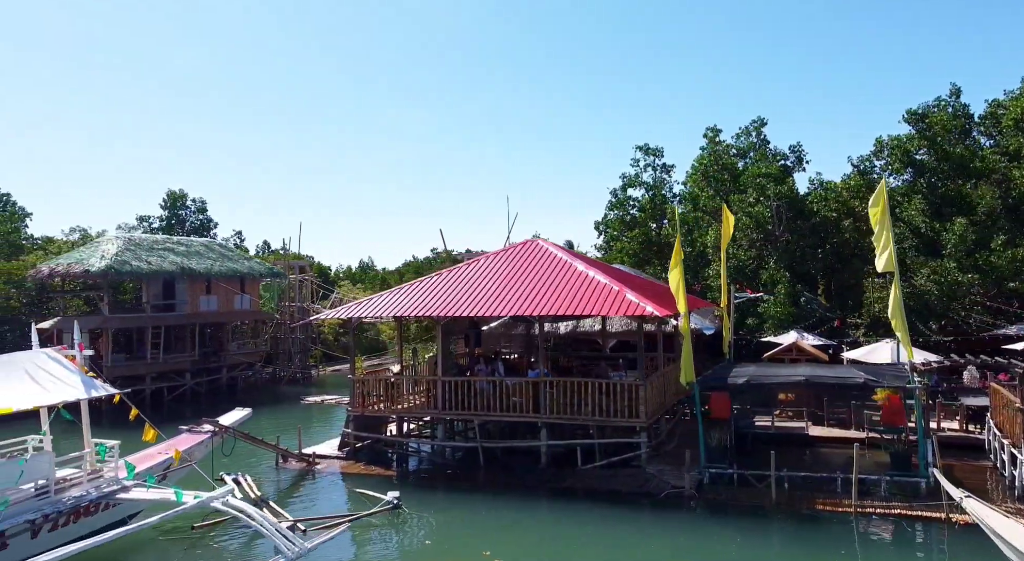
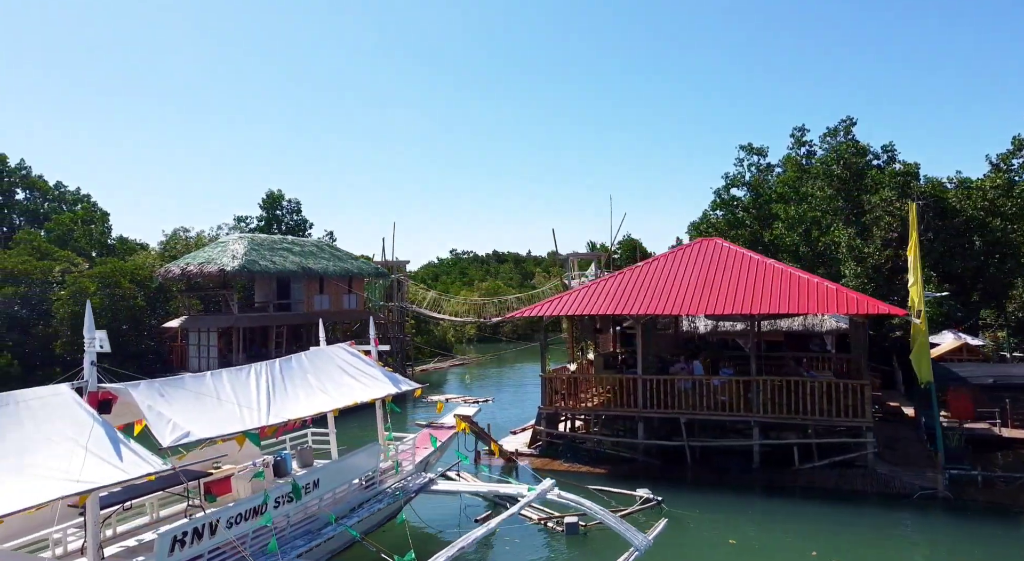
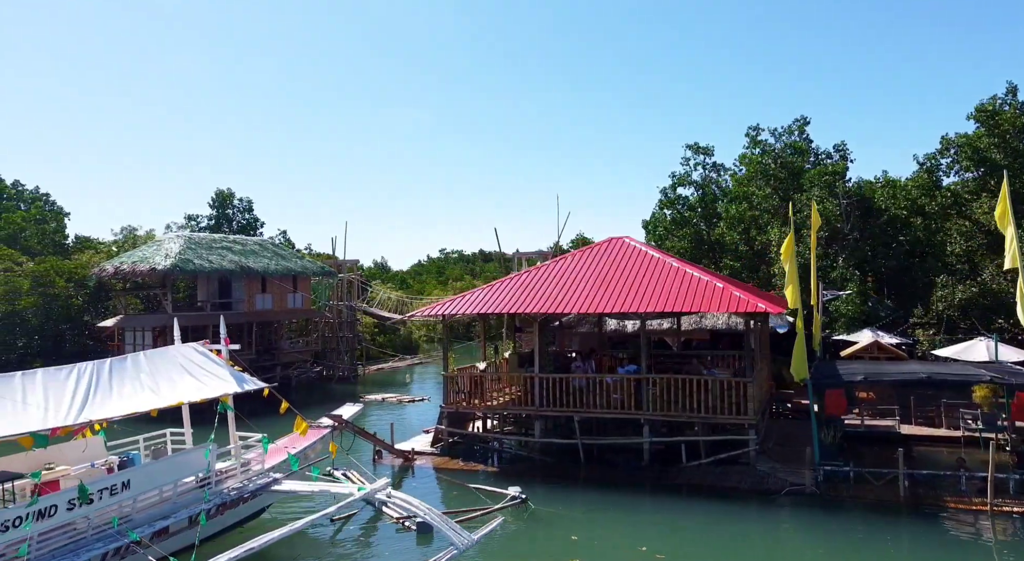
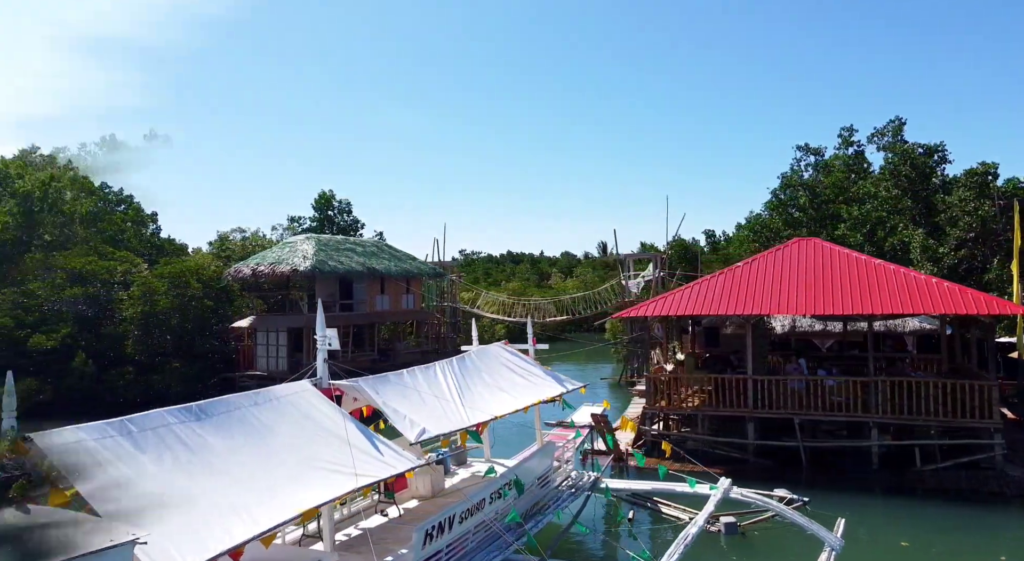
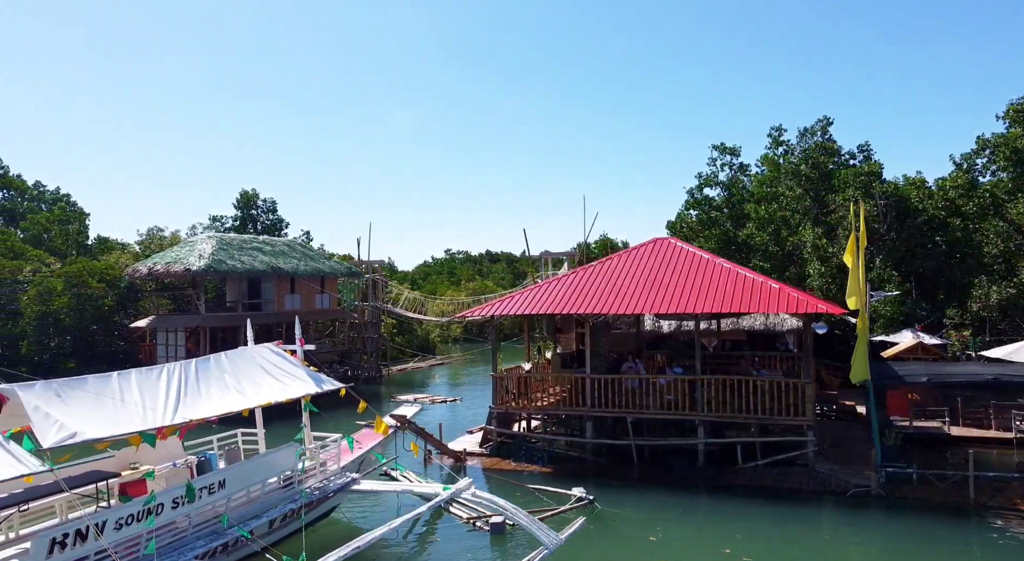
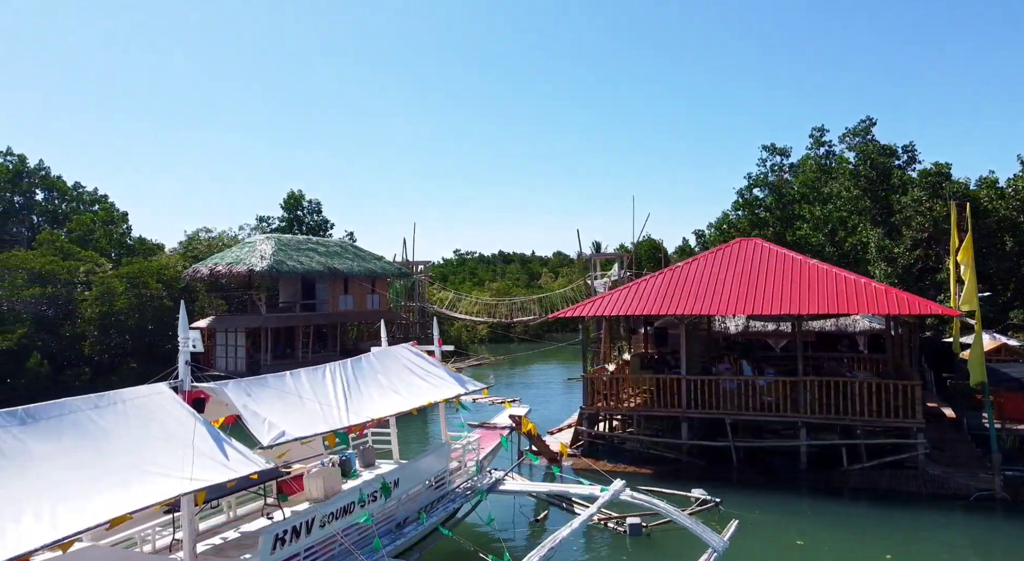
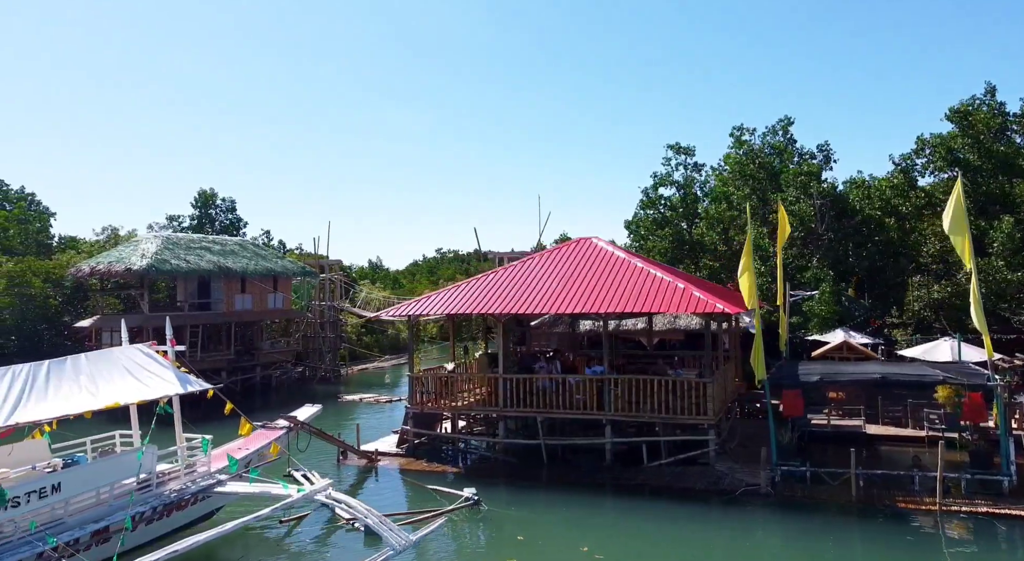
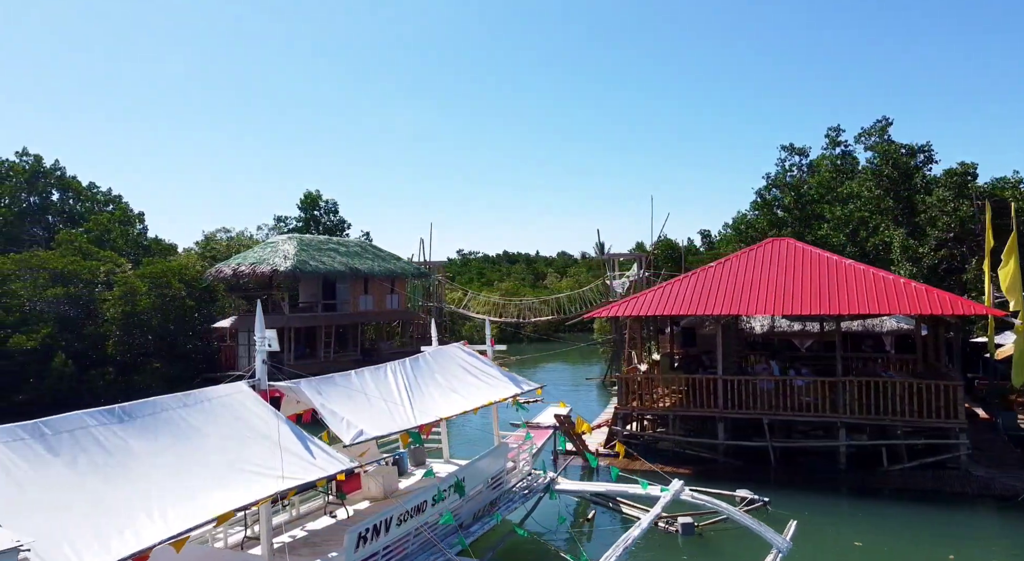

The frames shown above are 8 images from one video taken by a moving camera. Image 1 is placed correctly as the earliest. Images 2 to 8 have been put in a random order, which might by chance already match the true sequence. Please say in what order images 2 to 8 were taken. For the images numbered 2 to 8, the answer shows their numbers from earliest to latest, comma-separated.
7, 3, 5, 2, 6, 8, 4
